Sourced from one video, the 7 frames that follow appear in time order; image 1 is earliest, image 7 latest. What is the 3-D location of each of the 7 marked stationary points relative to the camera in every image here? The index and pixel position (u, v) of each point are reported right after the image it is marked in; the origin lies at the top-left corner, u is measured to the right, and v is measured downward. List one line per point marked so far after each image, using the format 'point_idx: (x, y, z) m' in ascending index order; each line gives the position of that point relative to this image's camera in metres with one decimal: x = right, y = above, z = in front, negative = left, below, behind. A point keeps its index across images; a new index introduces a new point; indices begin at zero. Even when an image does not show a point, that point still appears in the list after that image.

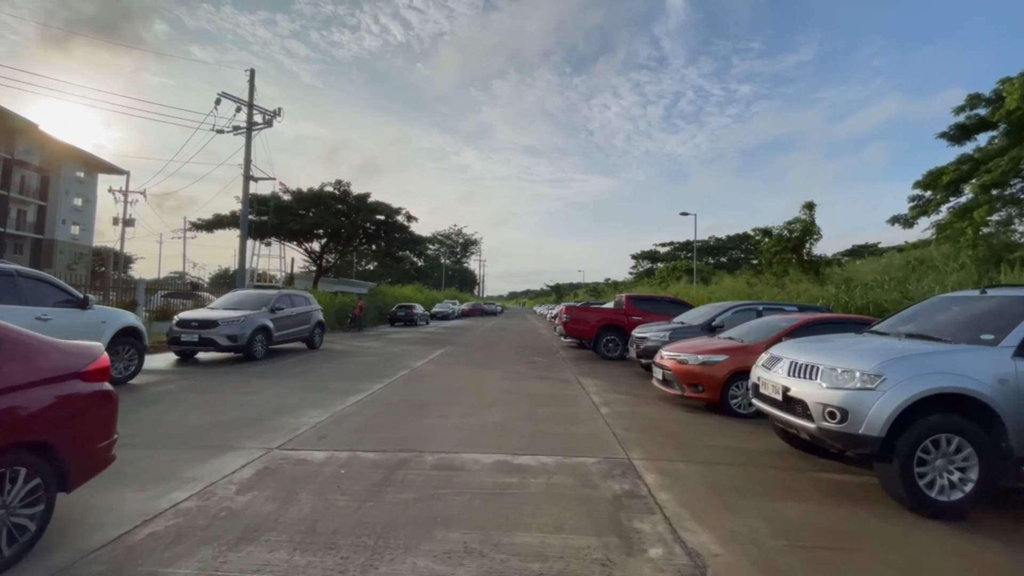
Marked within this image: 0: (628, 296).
0: (+4.7, -0.4, +19.2) m
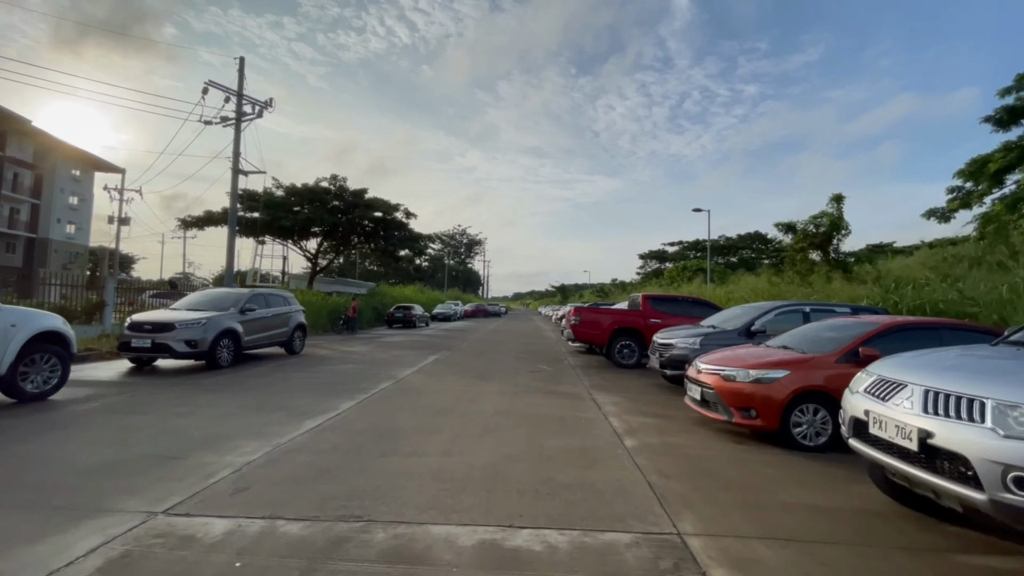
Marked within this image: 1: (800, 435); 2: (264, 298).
0: (+4.7, -0.3, +16.9) m
1: (+4.6, -2.4, +7.8) m
2: (-9.1, -0.4, +17.5) m
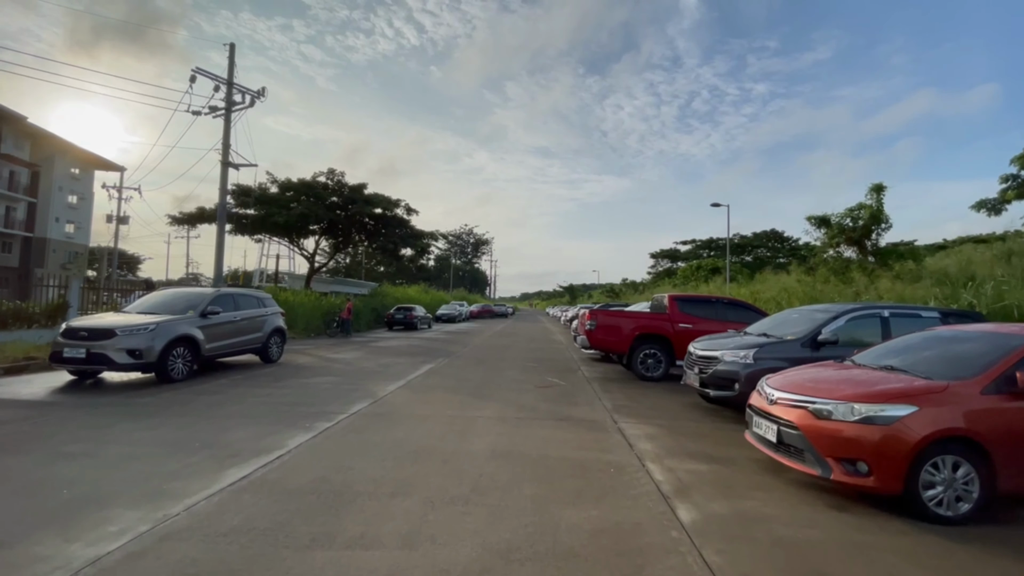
0: (+4.9, -0.3, +14.4) m
1: (+4.7, -2.4, +5.3) m
2: (-8.9, -0.3, +15.3) m
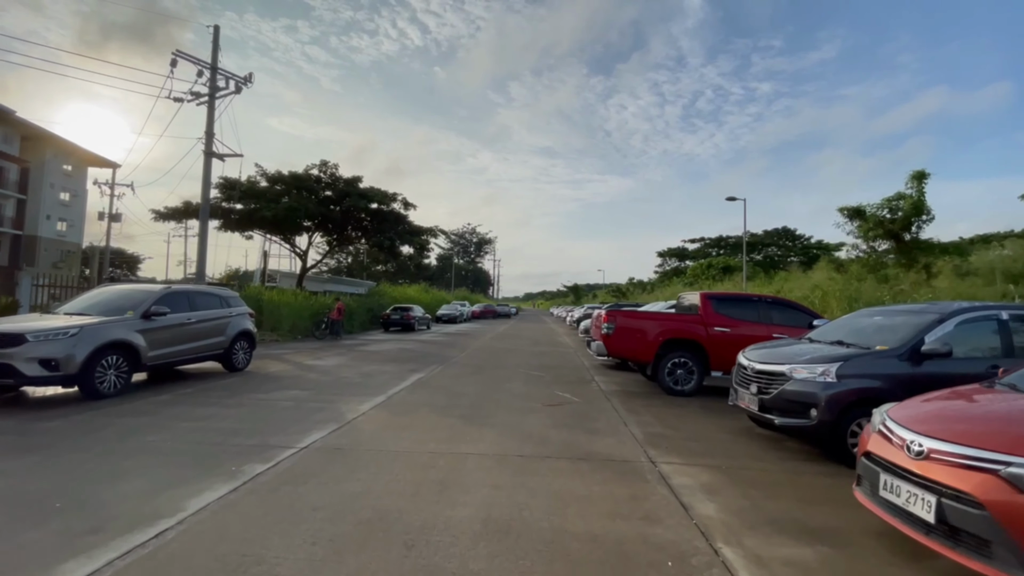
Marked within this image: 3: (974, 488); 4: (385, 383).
0: (+5.0, -0.2, +12.1) m
1: (+4.6, -2.3, +3.0) m
2: (-8.8, -0.3, +13.1) m
3: (+3.5, -1.5, +3.7) m
4: (-3.4, -2.6, +13.0) m
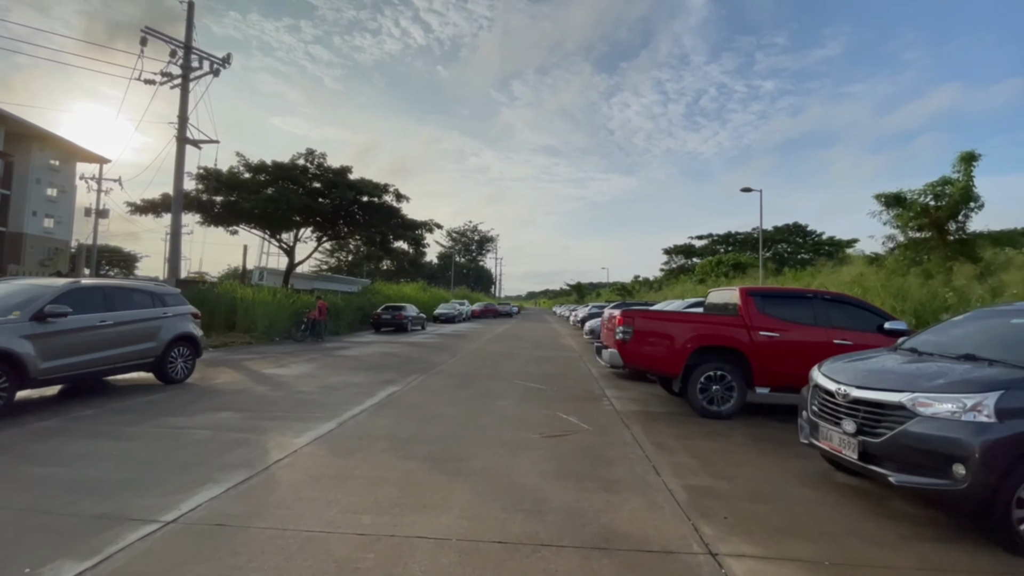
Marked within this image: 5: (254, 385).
0: (+4.8, -0.1, +9.6) m
1: (+4.4, -2.1, +0.5) m
2: (-9.0, -0.1, +10.6) m
3: (+3.3, -1.4, +1.2) m
4: (-3.6, -2.4, +10.5) m
5: (-6.4, -2.4, +12.1) m
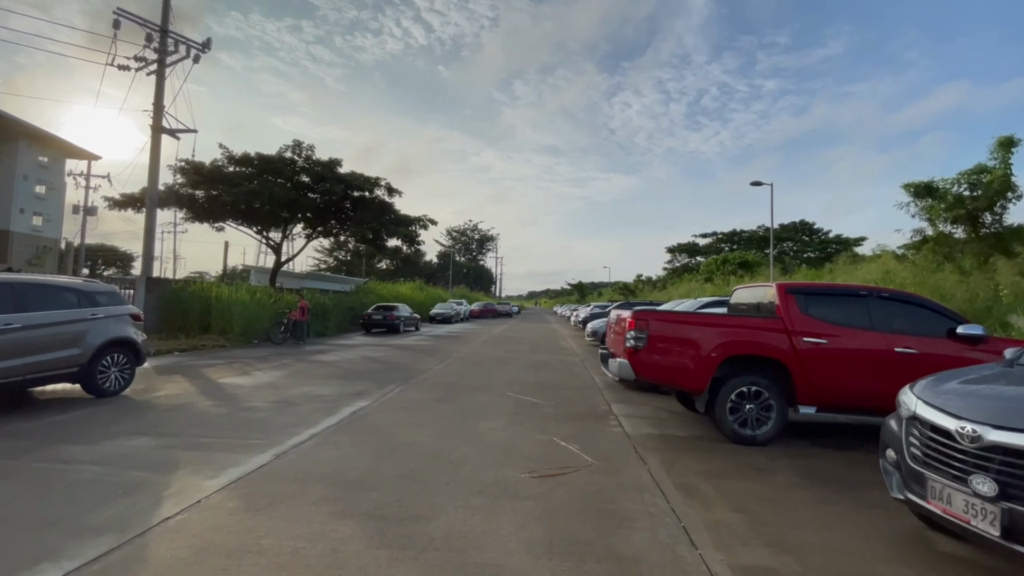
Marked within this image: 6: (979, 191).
0: (+4.6, 0.0, +7.8) m
1: (+4.2, -2.1, -1.3) m
2: (-9.2, -0.1, +8.9) m
3: (+3.0, -1.3, -0.6) m
4: (-3.8, -2.4, +8.8) m
5: (-6.7, -2.4, +10.3) m
6: (+19.0, +3.9, +19.6) m
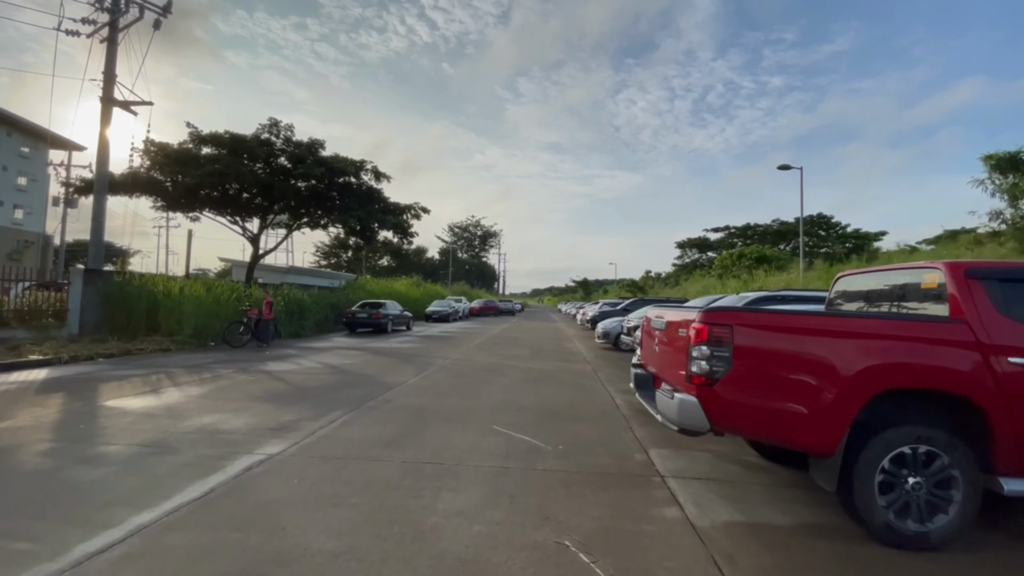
0: (+4.4, +0.2, +4.5) m
1: (+3.9, -2.0, -4.6) m
2: (-9.4, +0.1, +5.7) m
3: (+2.8, -1.2, -3.9) m
4: (-4.0, -2.2, +5.5) m
5: (-6.8, -2.2, +7.1) m
6: (+18.9, +4.2, +16.1) m
